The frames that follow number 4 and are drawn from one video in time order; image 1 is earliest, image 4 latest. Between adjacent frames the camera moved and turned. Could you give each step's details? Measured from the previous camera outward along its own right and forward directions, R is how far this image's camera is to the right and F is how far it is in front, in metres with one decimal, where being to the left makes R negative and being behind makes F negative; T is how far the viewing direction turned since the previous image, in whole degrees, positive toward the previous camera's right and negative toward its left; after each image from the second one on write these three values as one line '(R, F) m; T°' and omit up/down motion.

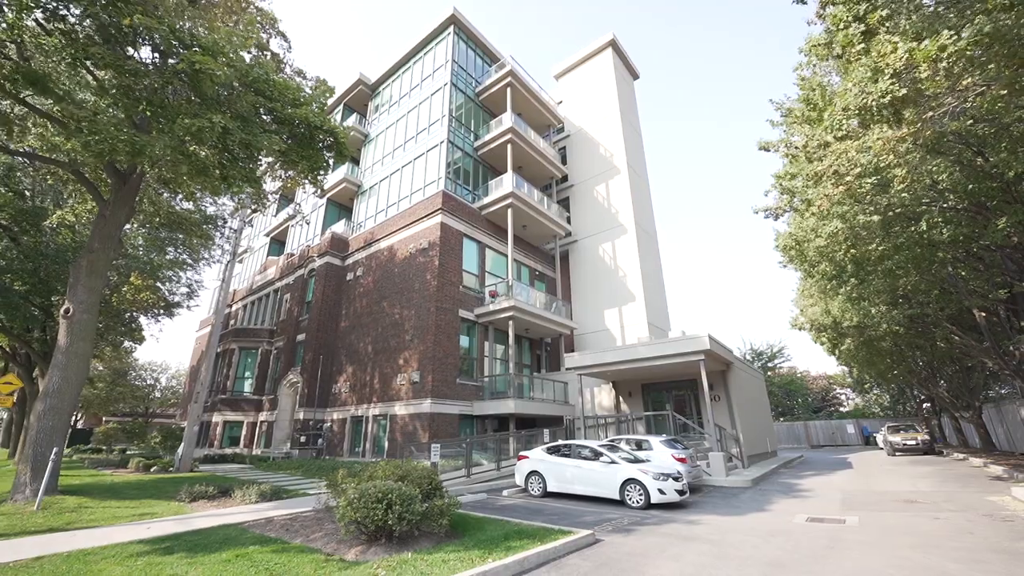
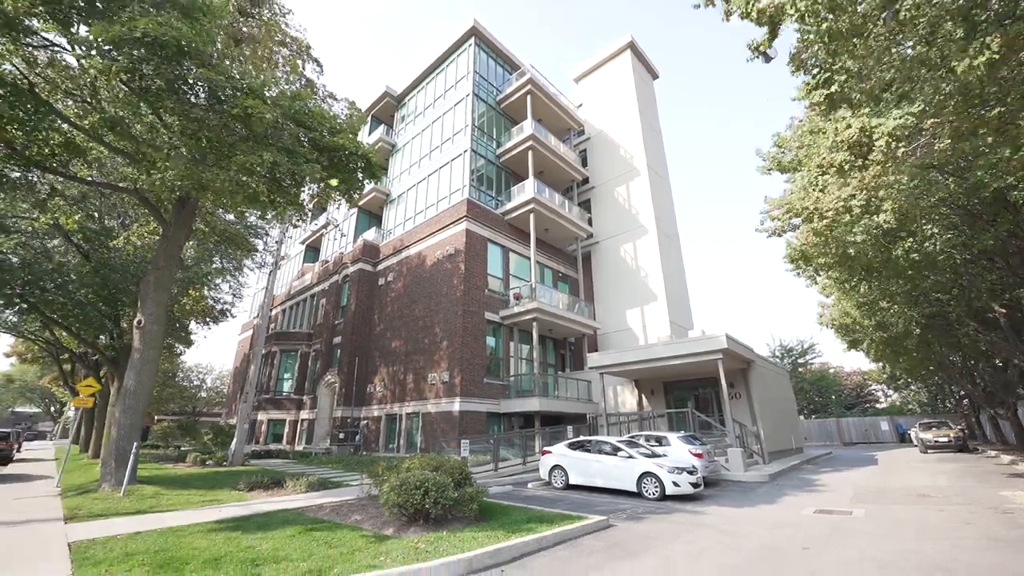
(+0.1, -0.9) m; -3°
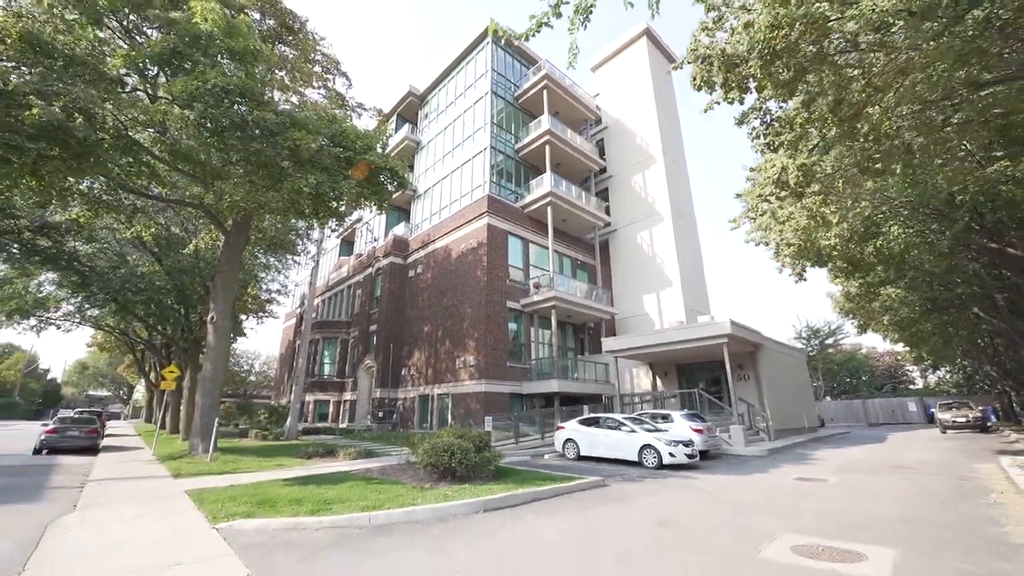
(+0.4, -1.7) m; -3°
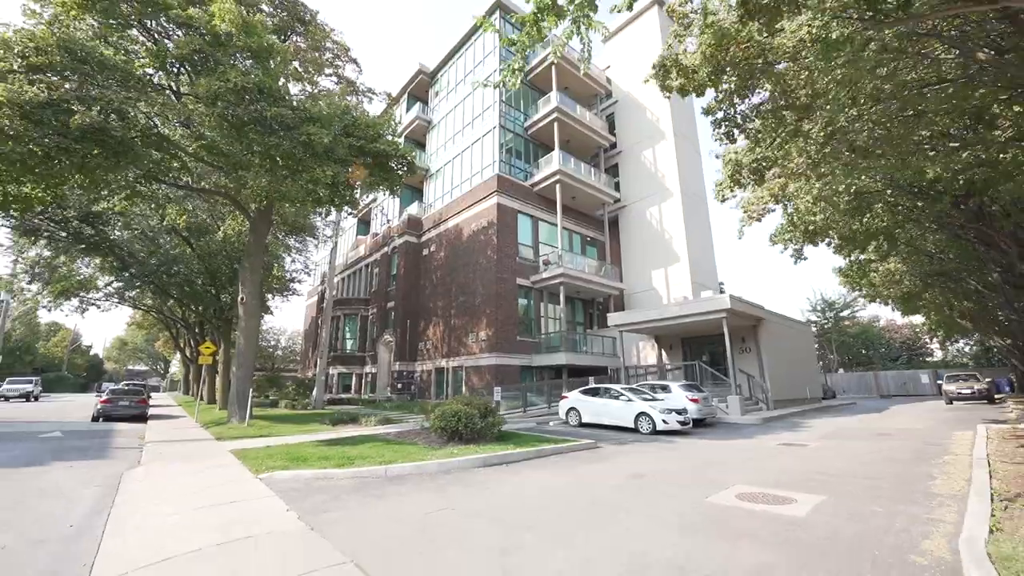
(+0.4, -0.9) m; -2°
